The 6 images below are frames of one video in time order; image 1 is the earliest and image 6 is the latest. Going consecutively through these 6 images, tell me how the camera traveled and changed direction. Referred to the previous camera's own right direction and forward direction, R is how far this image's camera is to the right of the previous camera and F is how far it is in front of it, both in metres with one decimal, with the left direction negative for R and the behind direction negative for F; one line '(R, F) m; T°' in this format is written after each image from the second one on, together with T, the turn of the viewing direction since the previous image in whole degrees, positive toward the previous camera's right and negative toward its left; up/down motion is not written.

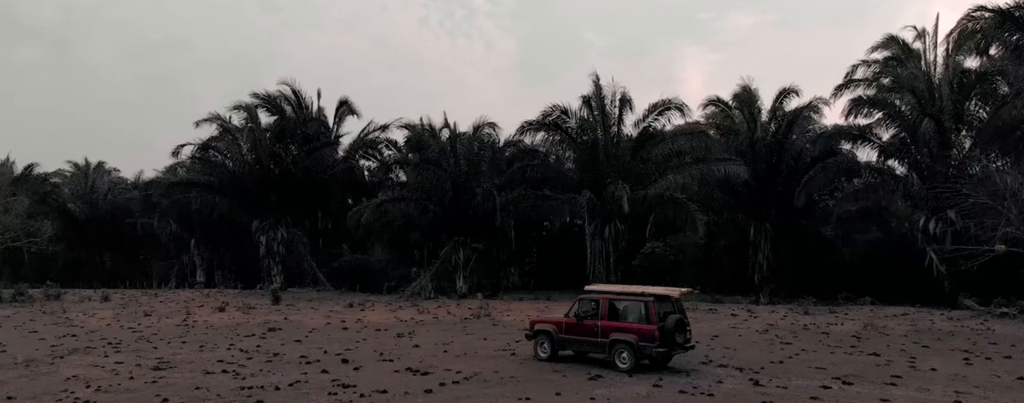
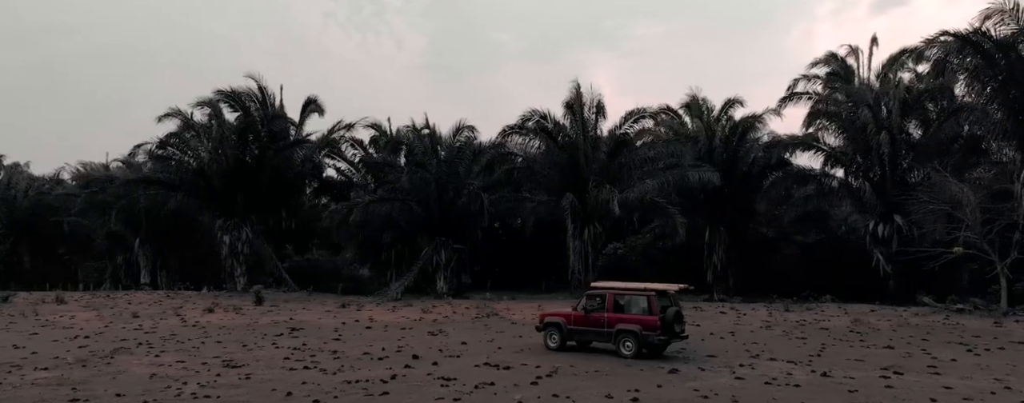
(-2.2, -0.4) m; +6°
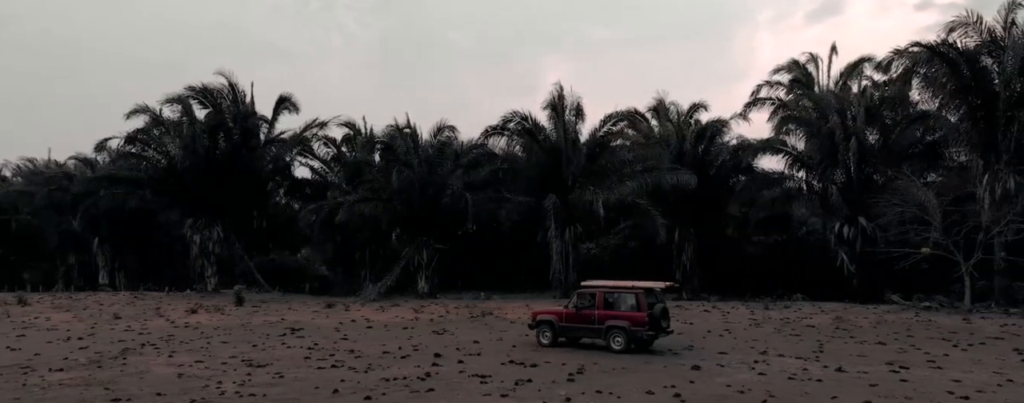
(-1.1, -0.2) m; +4°
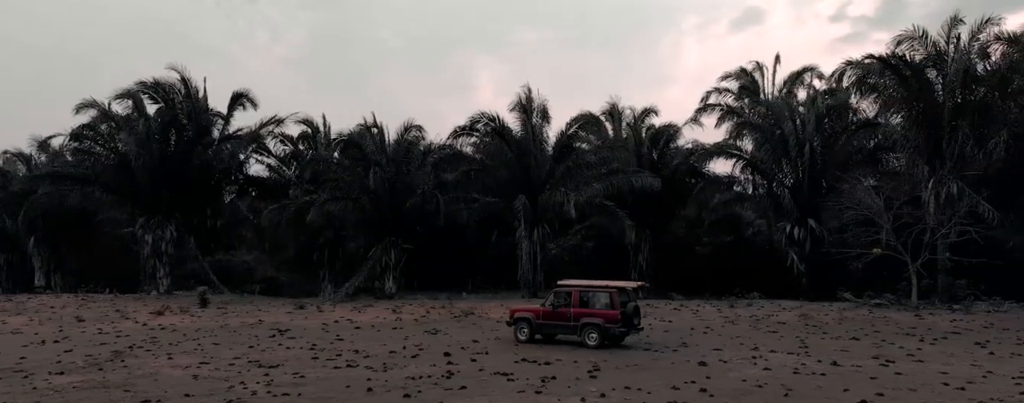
(-1.1, -0.2) m; +5°
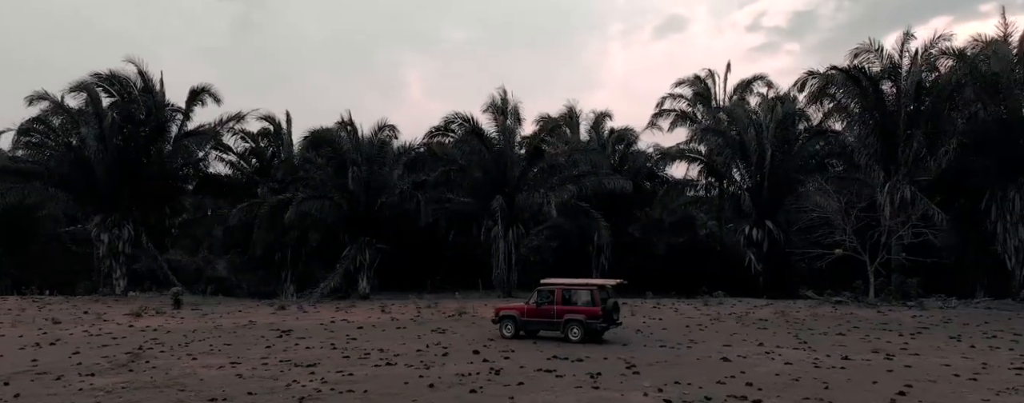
(-1.5, -0.2) m; +5°
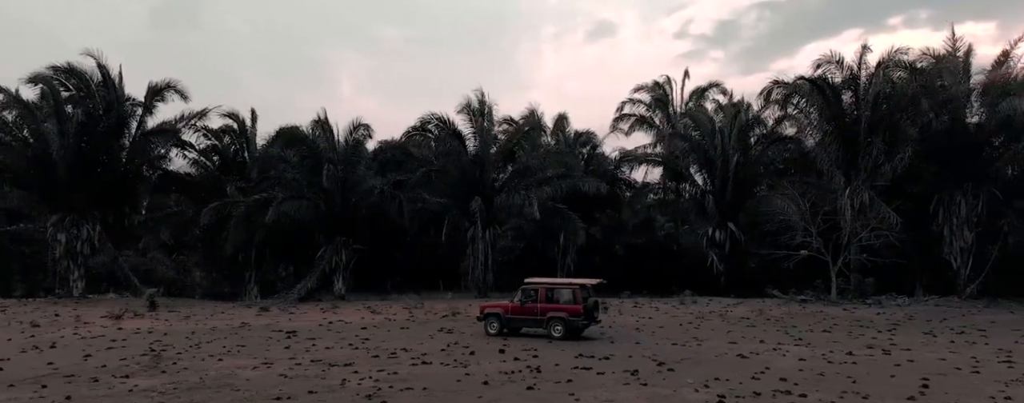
(-1.4, -0.2) m; +5°
